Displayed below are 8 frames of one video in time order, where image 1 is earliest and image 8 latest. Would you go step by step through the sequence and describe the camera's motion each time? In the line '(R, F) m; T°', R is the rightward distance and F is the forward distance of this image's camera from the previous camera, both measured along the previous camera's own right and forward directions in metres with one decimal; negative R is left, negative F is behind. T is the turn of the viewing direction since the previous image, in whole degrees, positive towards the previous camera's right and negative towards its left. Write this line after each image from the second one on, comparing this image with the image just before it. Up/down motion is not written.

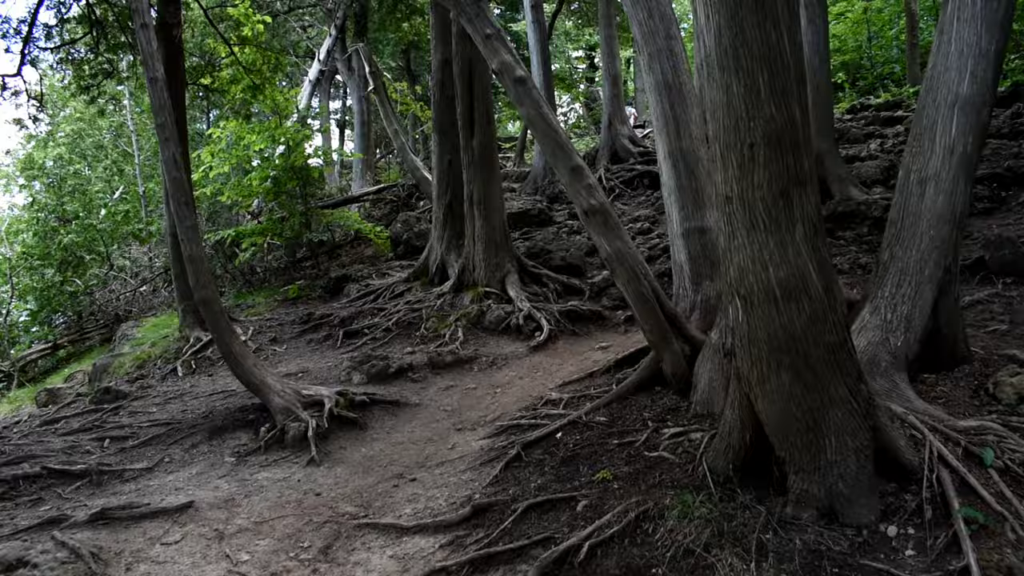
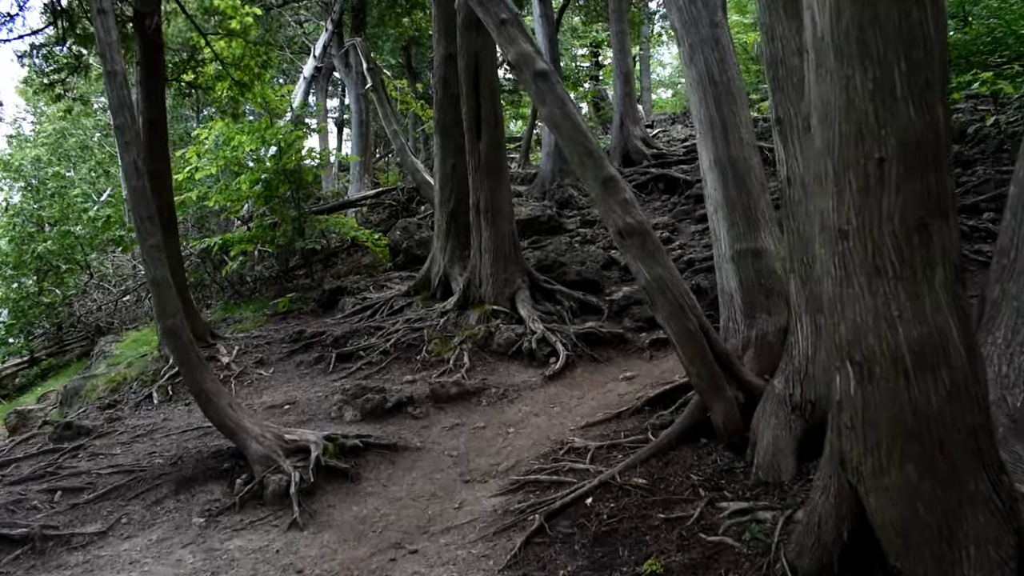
(-0.1, +1.0) m; 0°
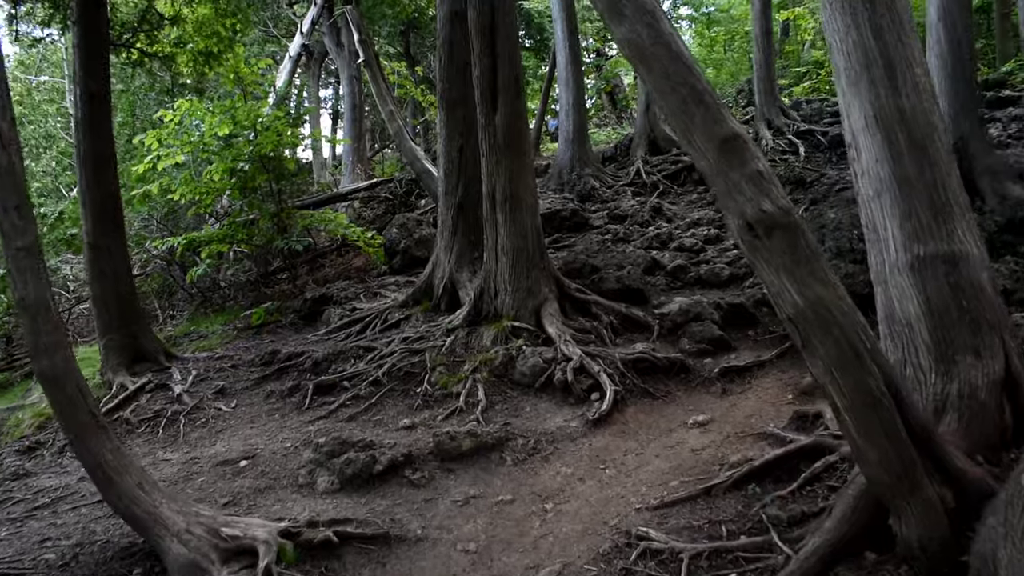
(-0.3, +2.0) m; 0°
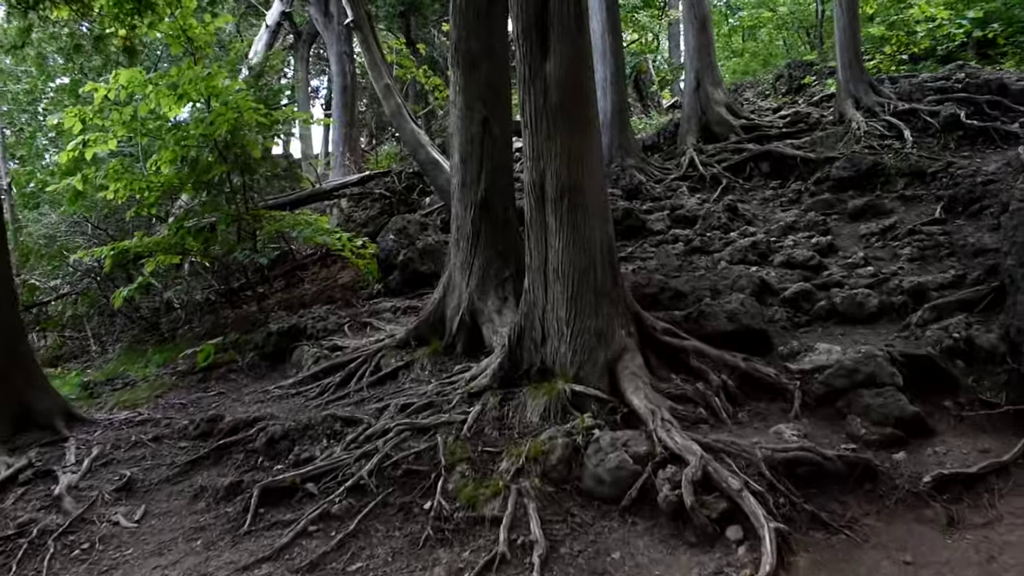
(-0.4, +2.8) m; 0°
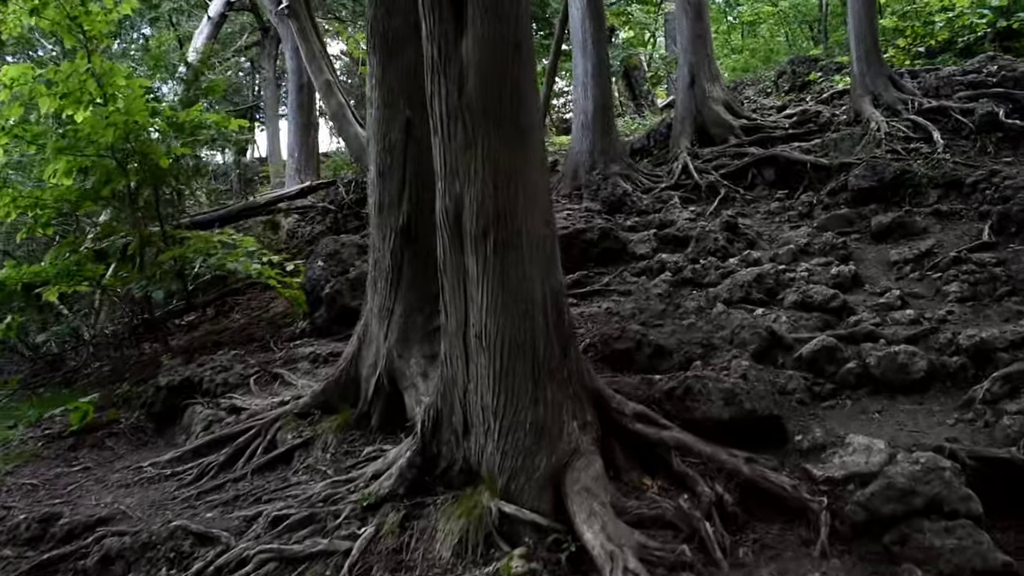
(+0.5, +1.5) m; 0°
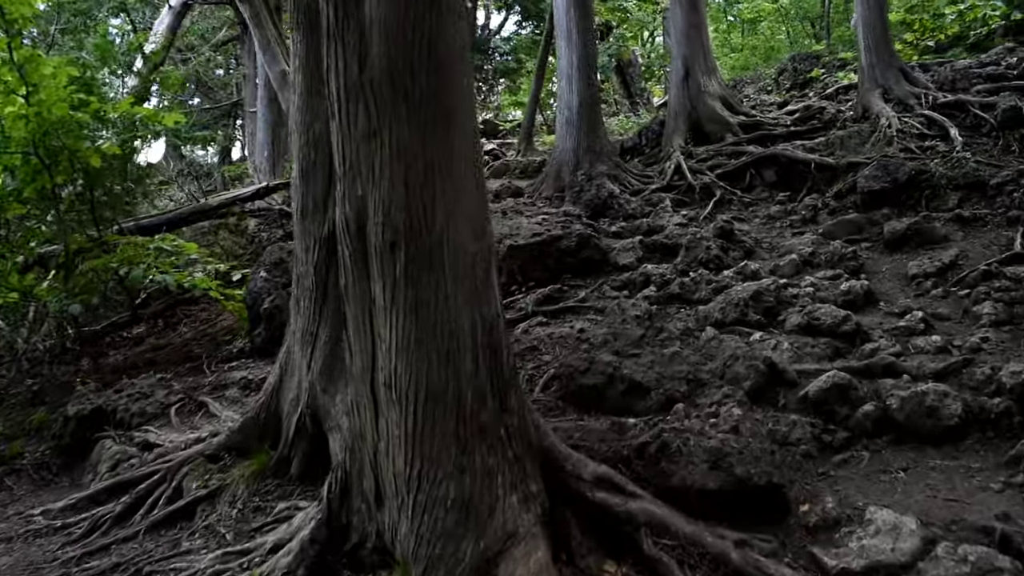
(+0.3, +0.8) m; 0°
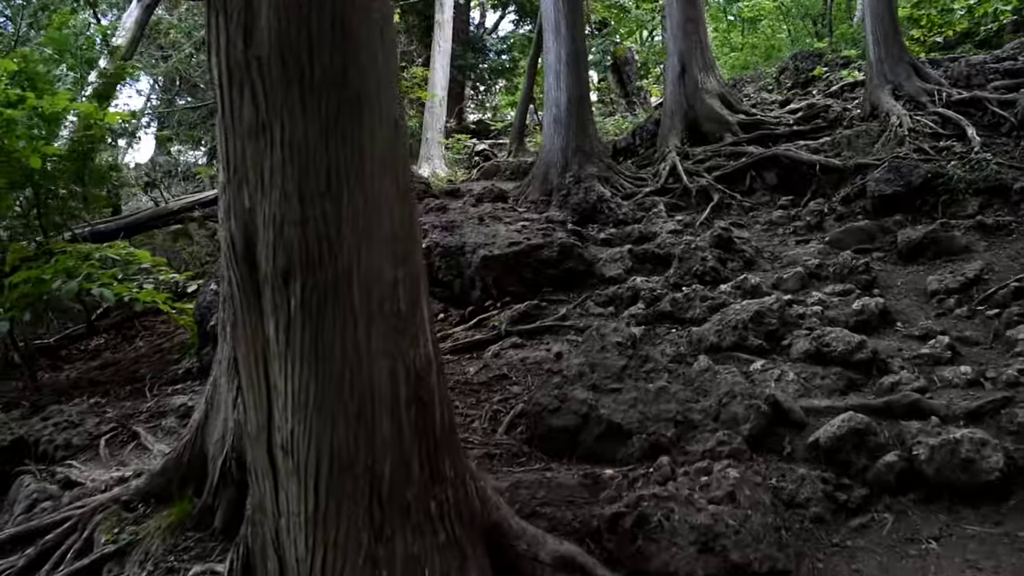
(+0.2, +0.6) m; 0°
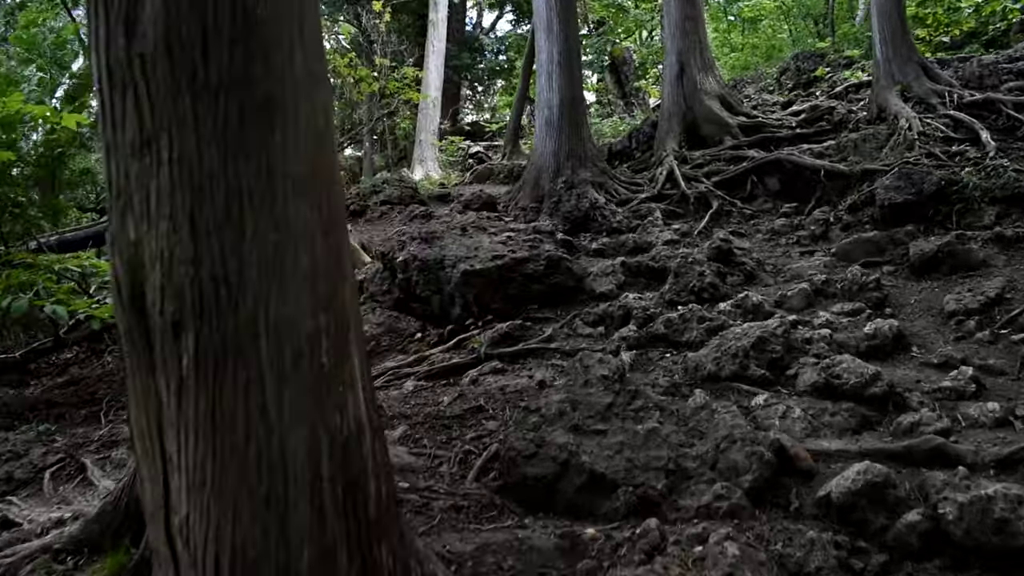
(+0.1, +0.4) m; 0°
